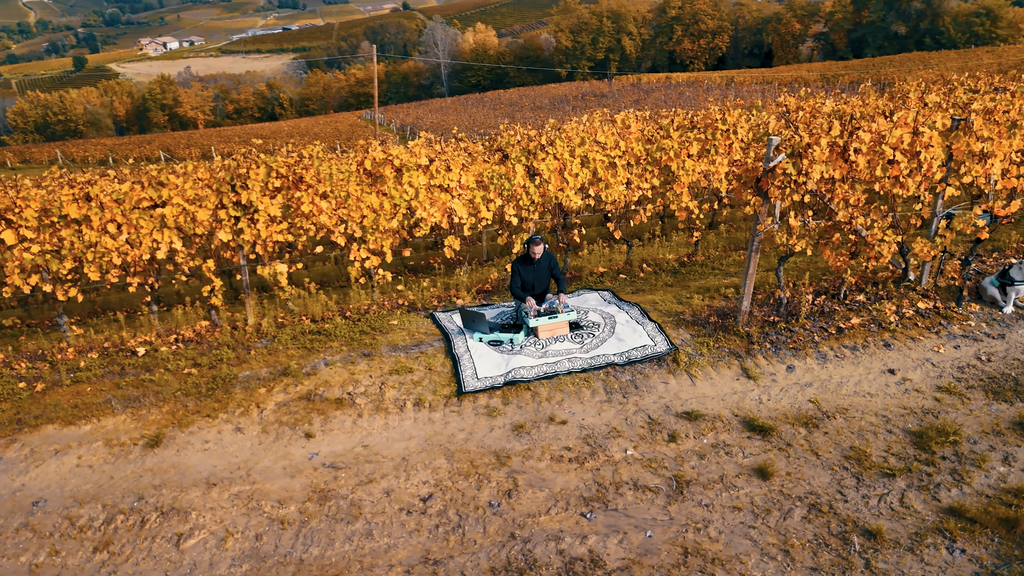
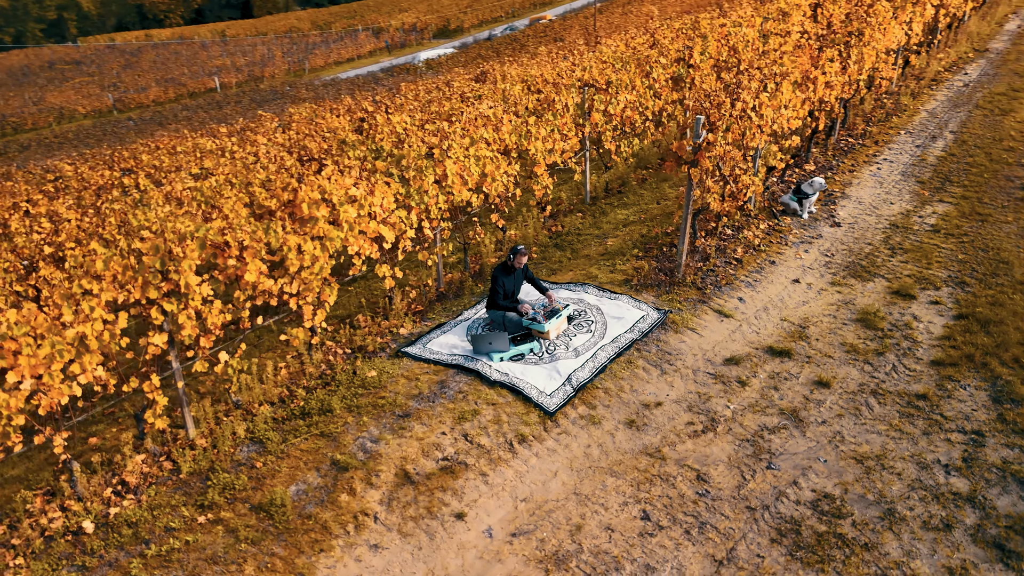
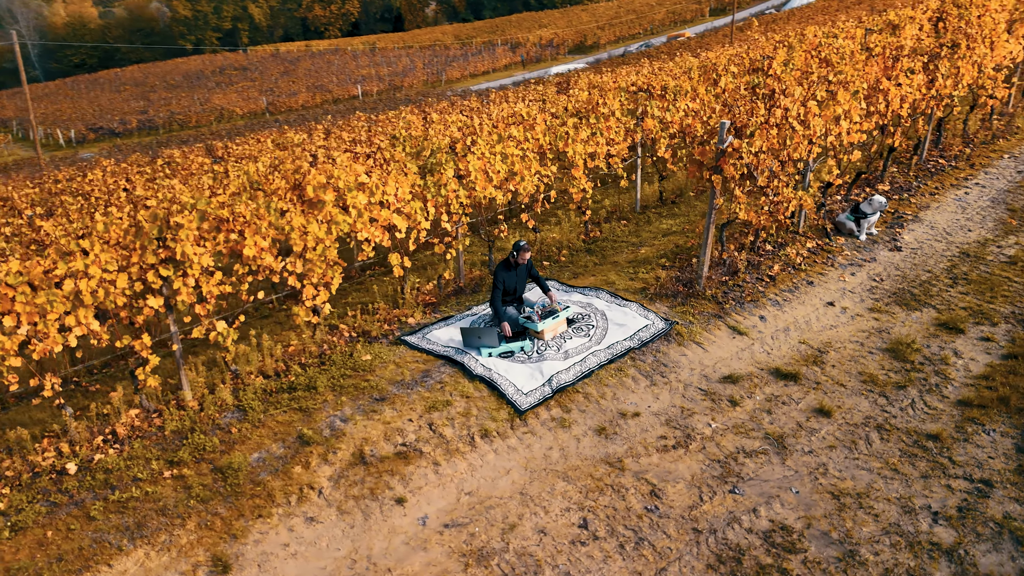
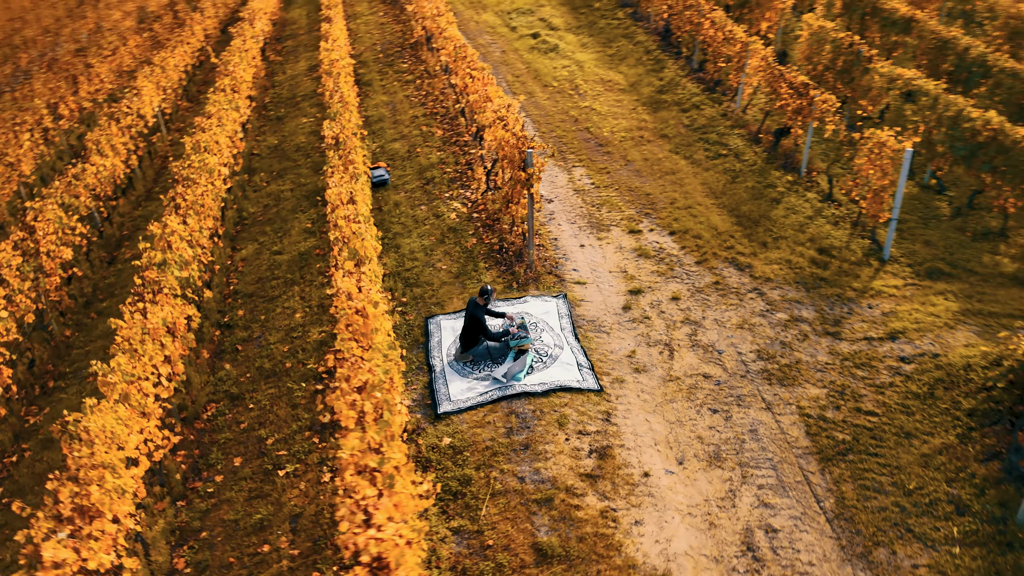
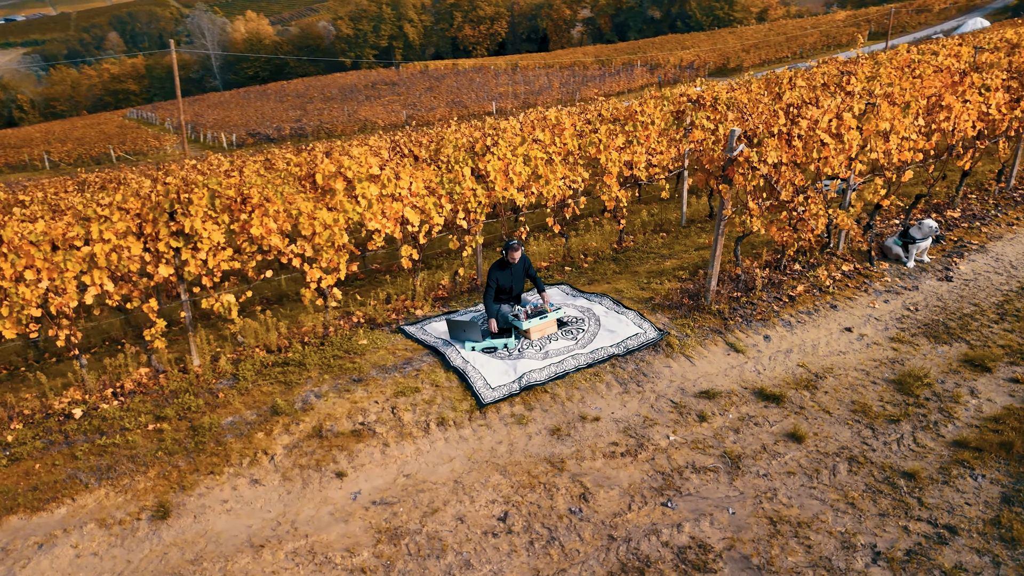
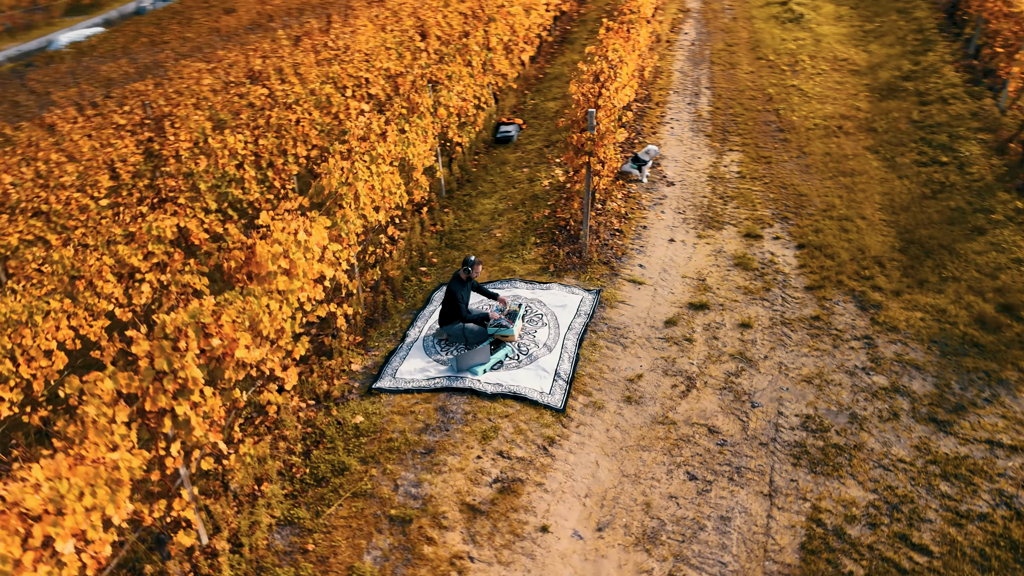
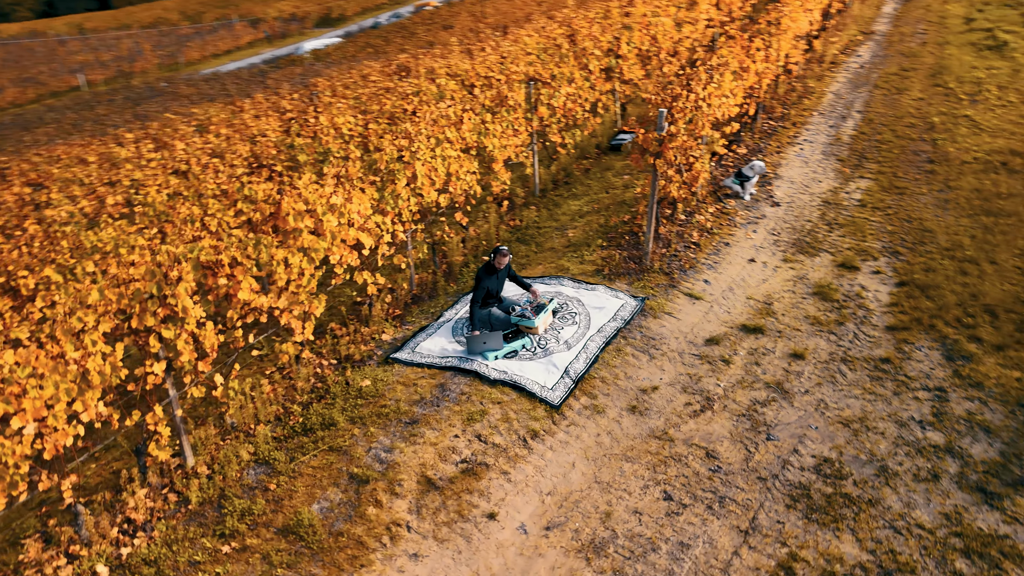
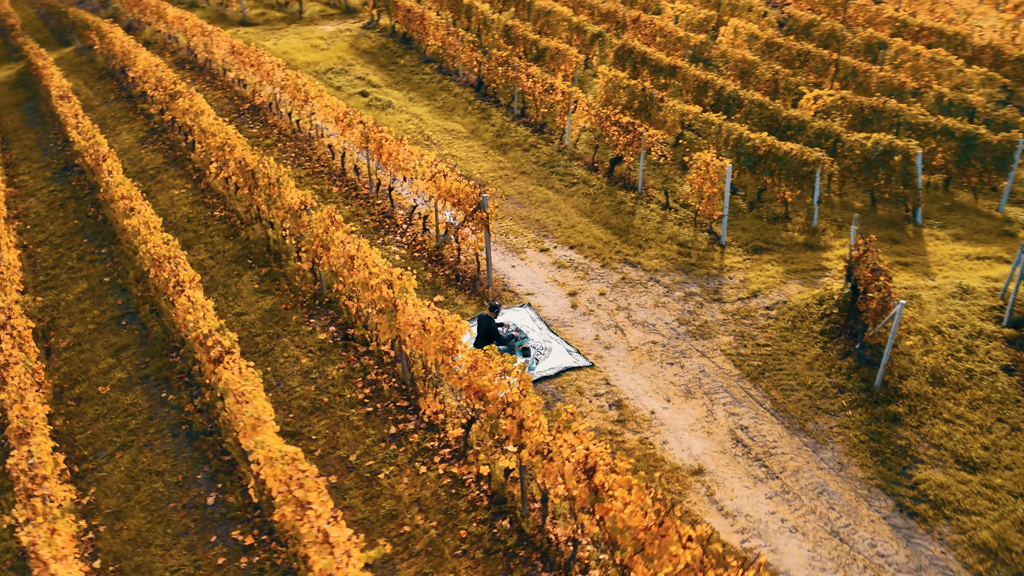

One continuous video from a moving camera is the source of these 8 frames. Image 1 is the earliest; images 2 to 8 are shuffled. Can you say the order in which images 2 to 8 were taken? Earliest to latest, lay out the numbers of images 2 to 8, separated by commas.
5, 3, 2, 7, 6, 4, 8
